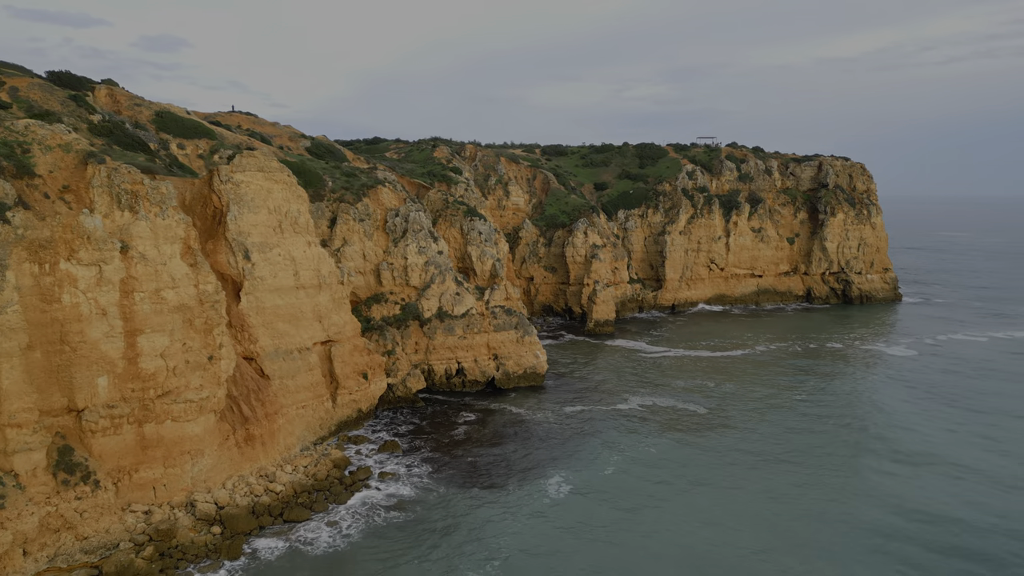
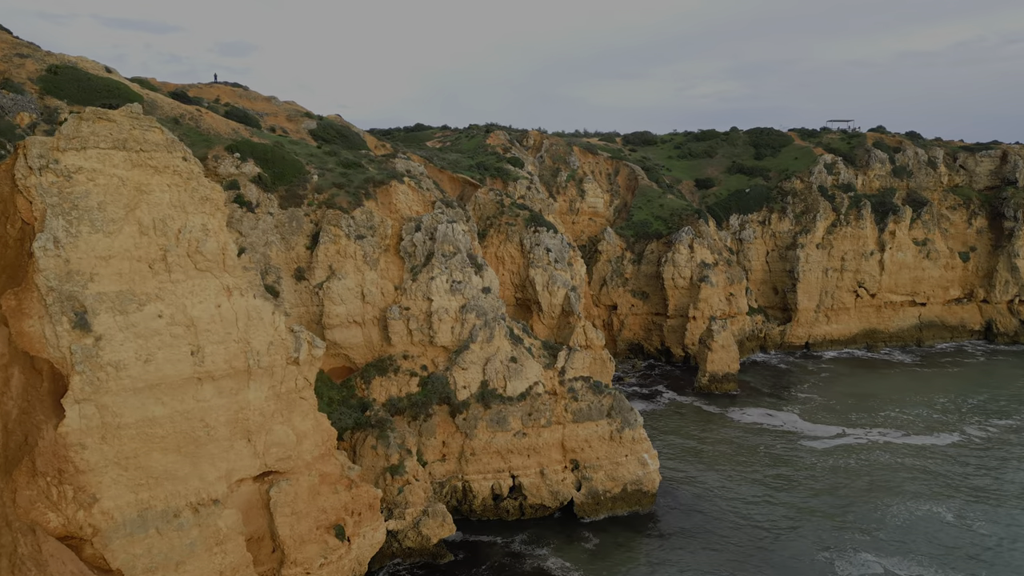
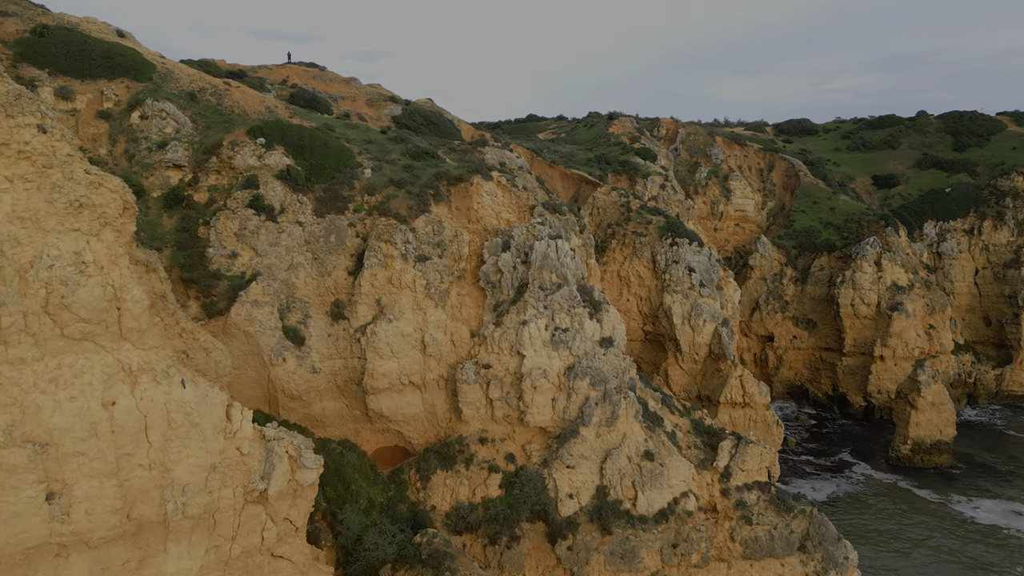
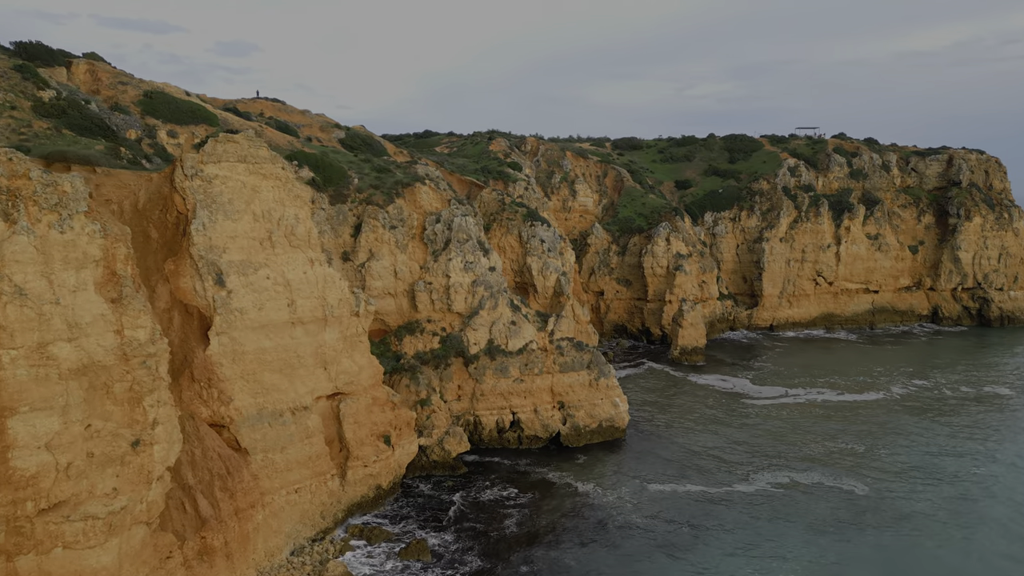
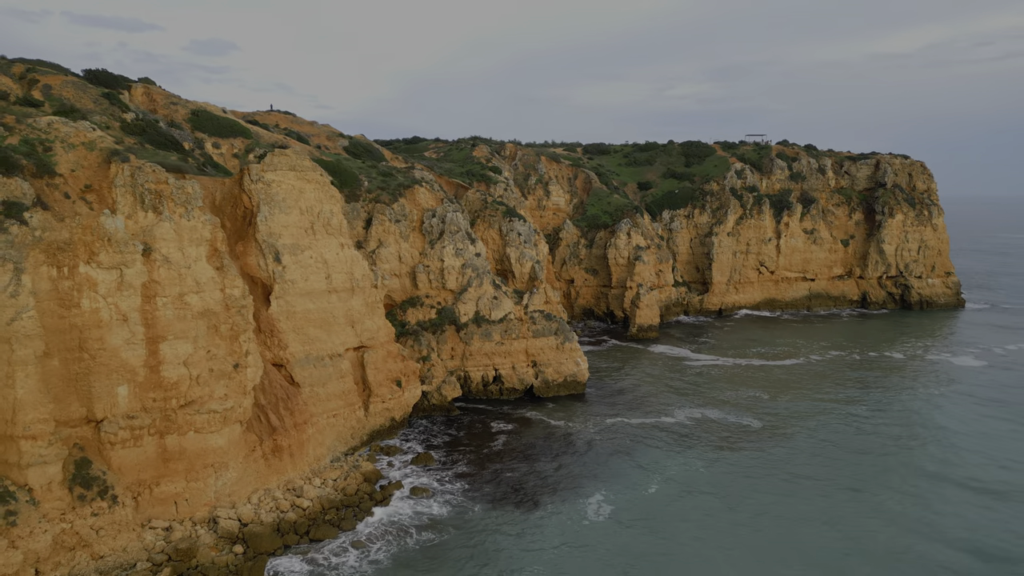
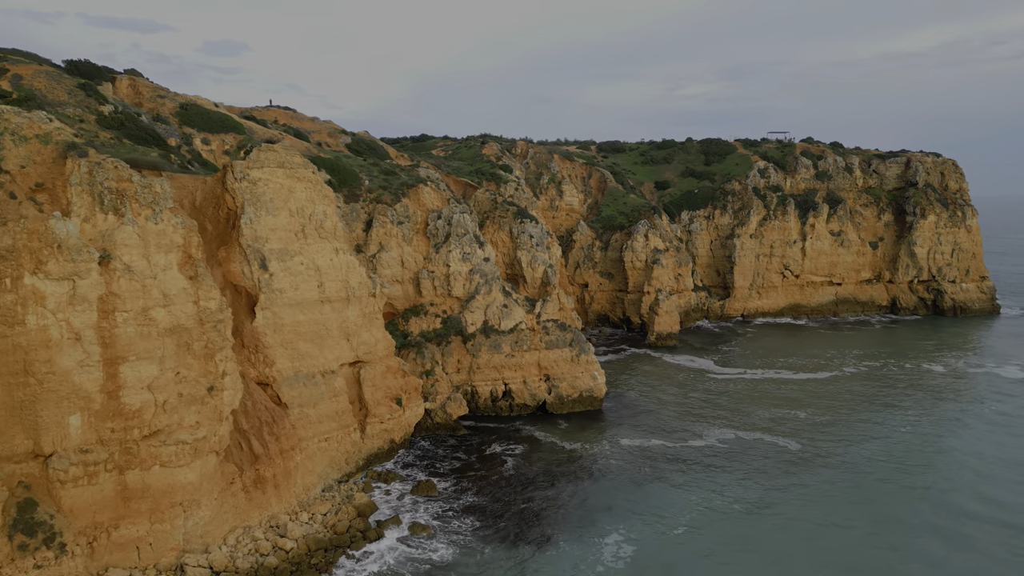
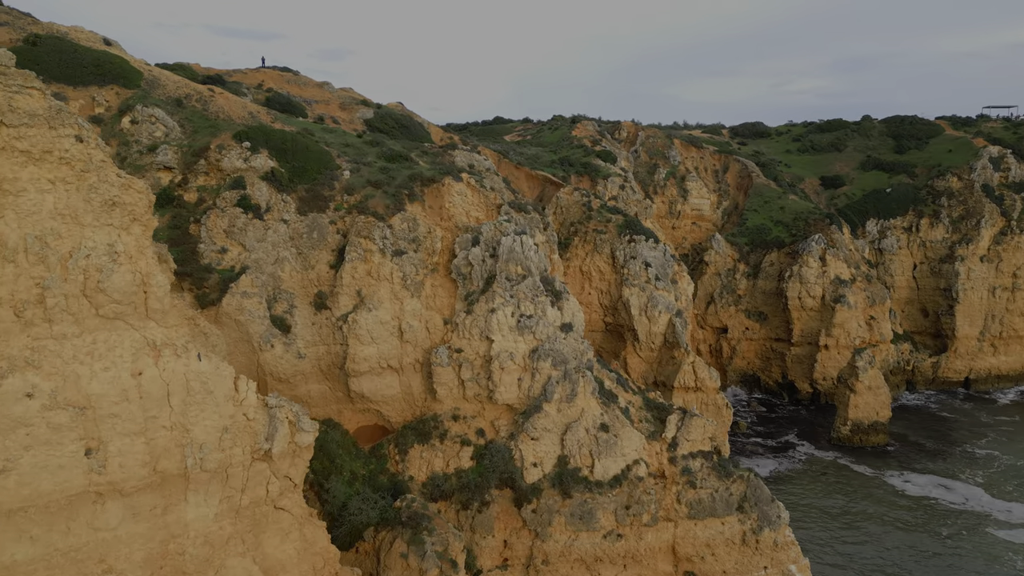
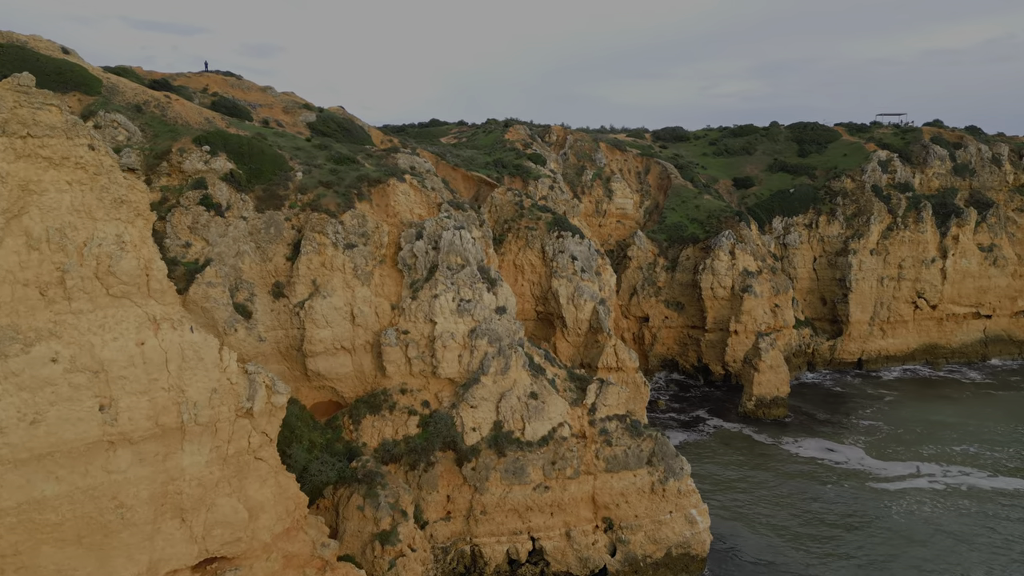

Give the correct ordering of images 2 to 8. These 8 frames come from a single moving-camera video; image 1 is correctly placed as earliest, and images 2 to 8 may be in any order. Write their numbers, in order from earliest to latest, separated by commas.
5, 6, 4, 2, 8, 7, 3
